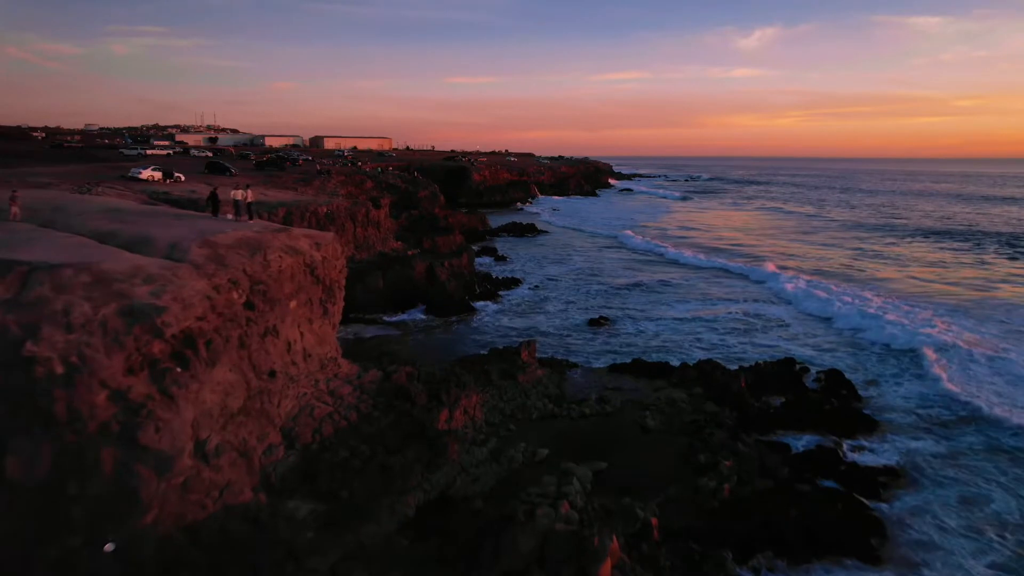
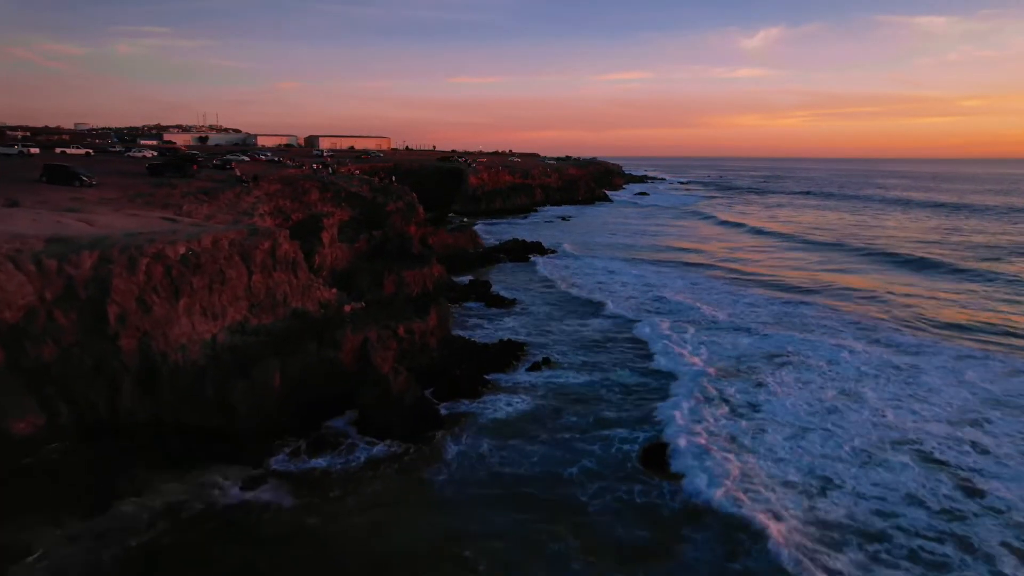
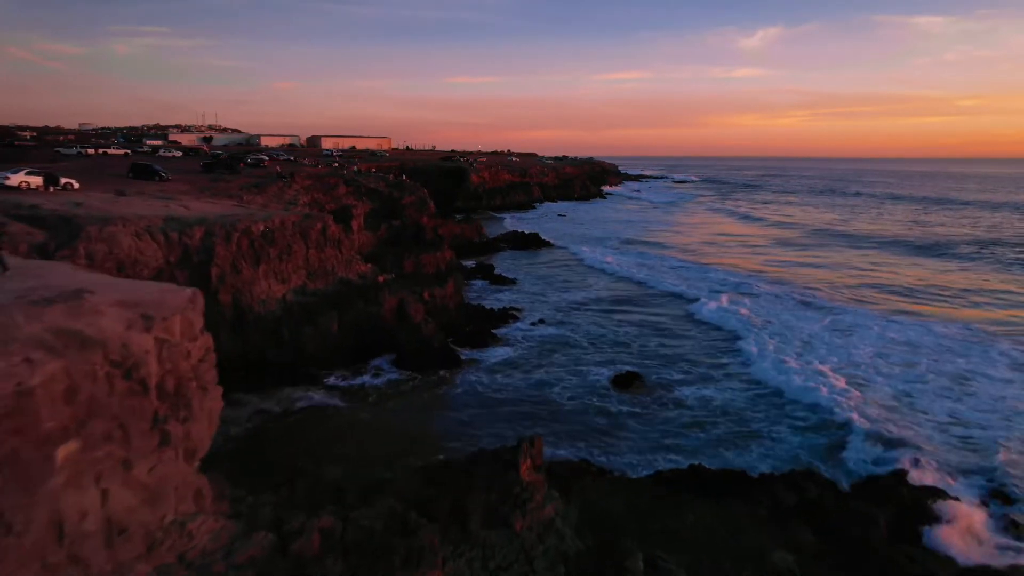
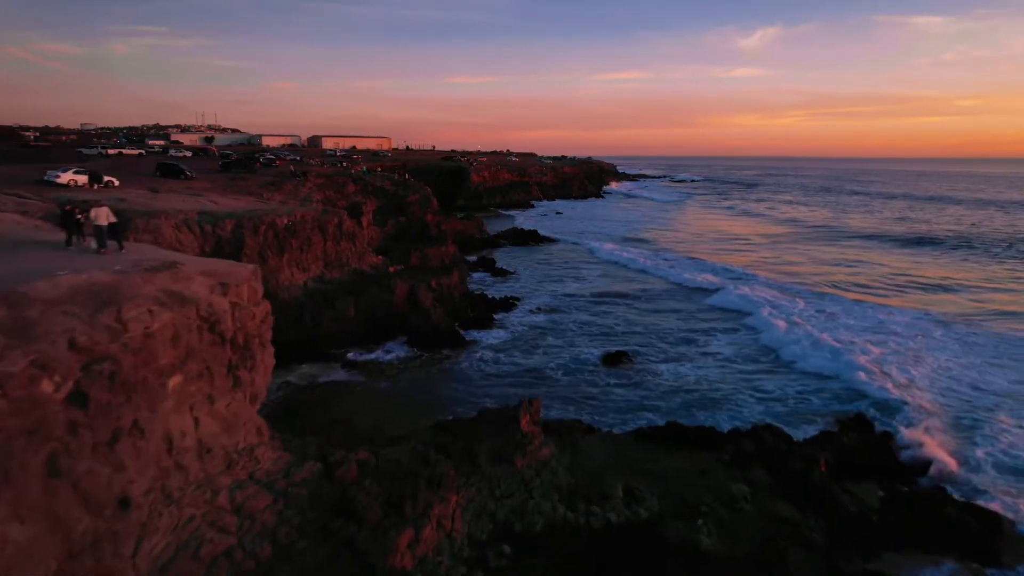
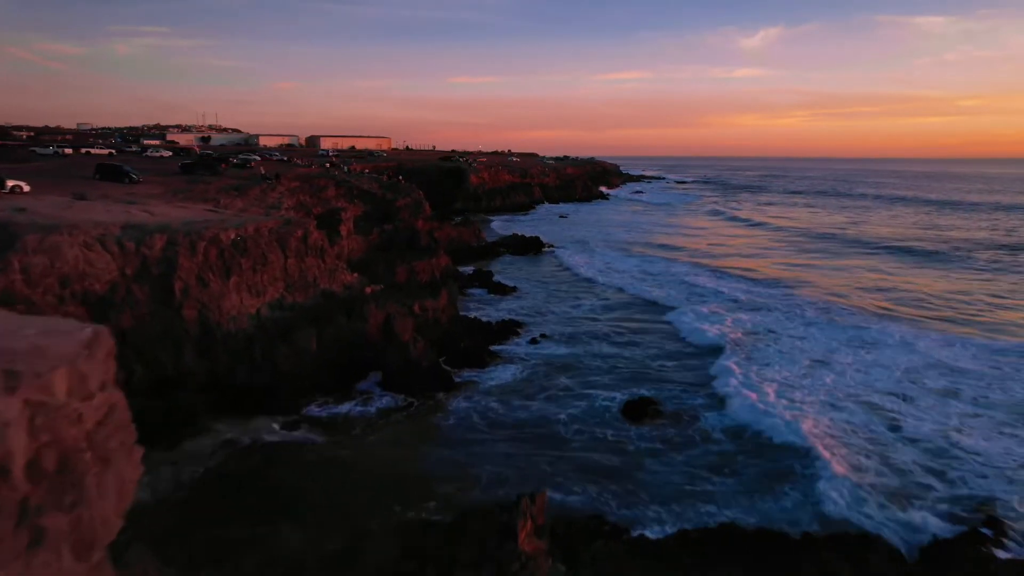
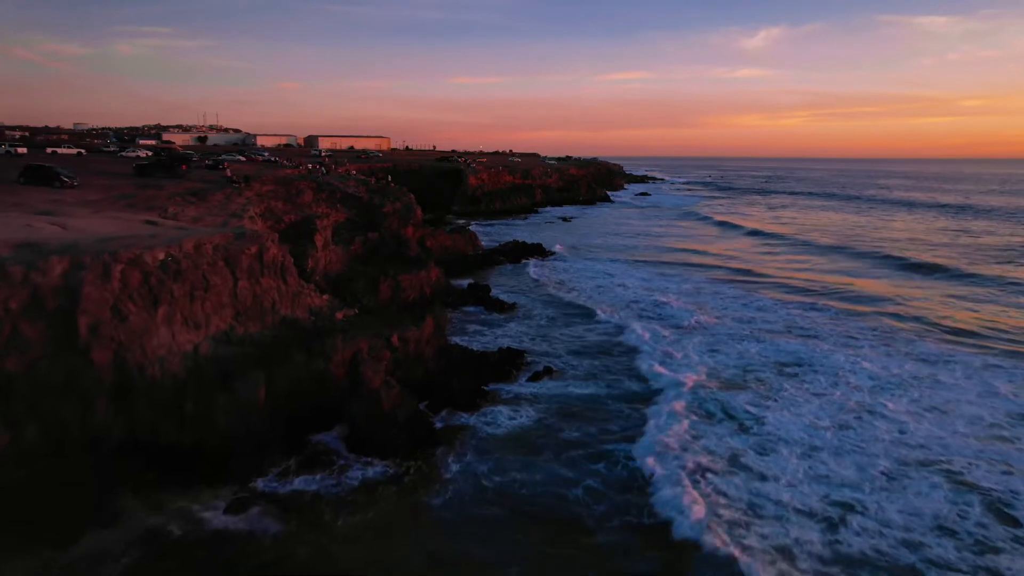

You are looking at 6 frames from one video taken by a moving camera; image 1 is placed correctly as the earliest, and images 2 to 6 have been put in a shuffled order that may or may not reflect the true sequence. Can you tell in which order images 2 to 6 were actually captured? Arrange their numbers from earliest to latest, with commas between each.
4, 3, 5, 2, 6
